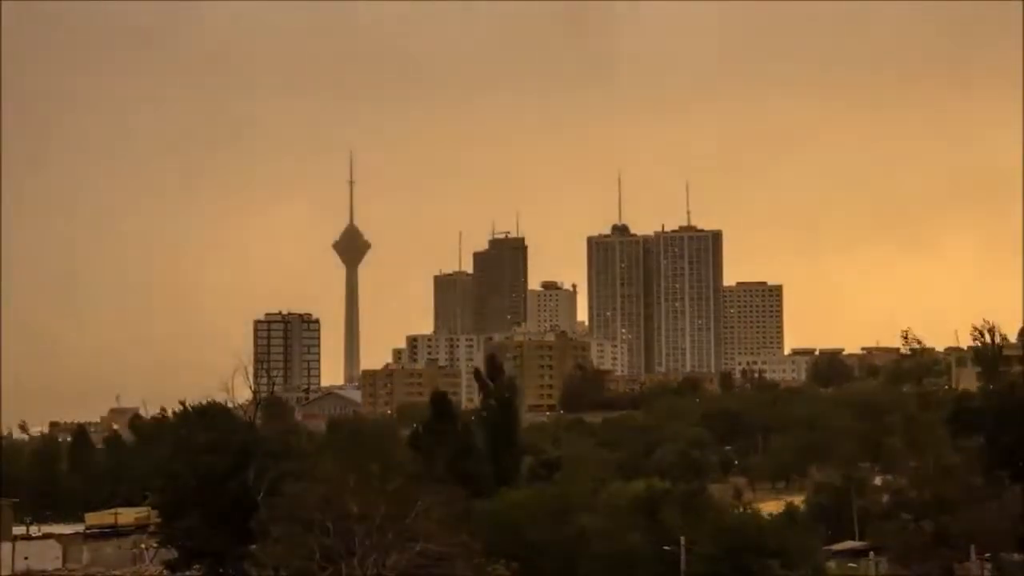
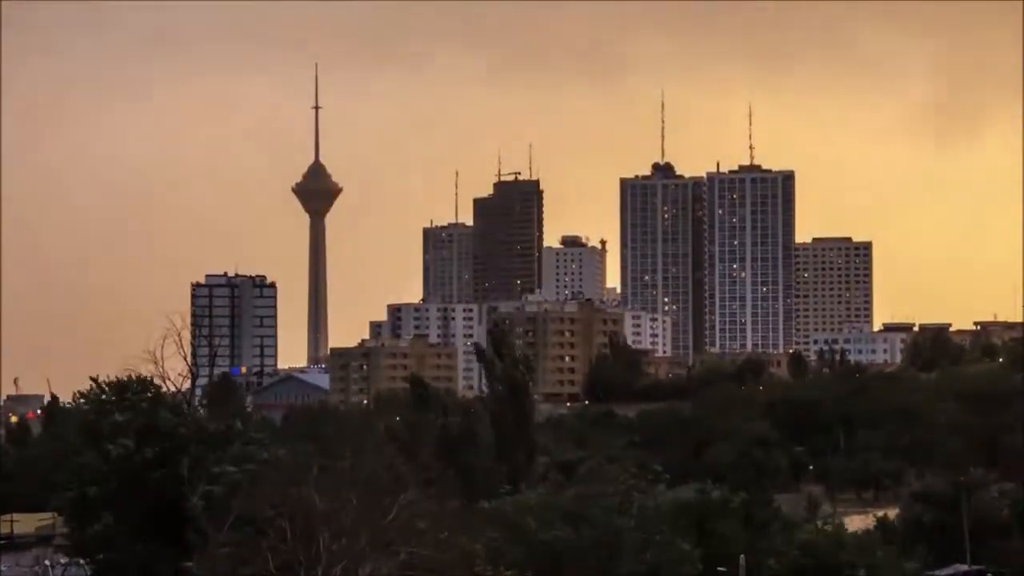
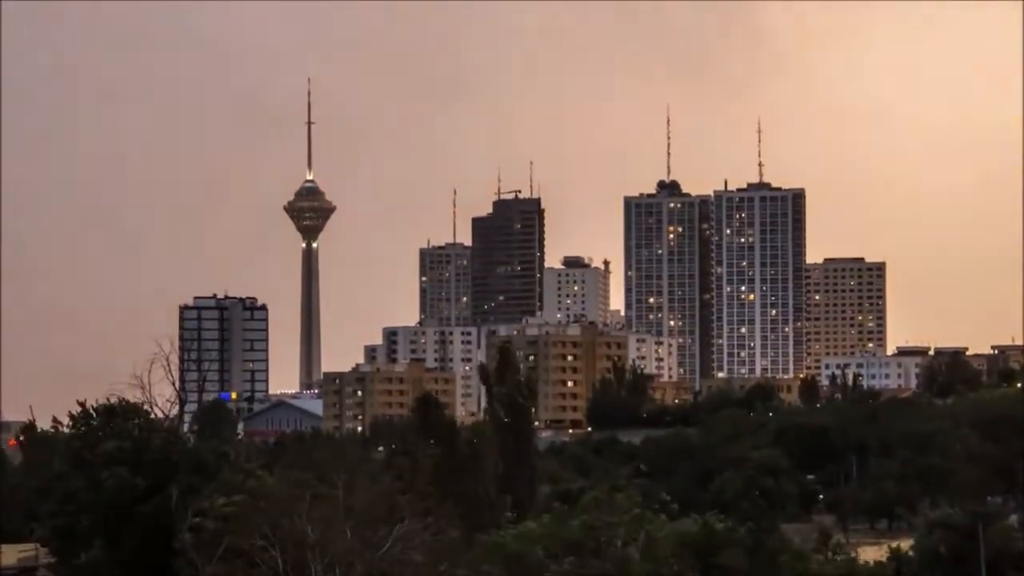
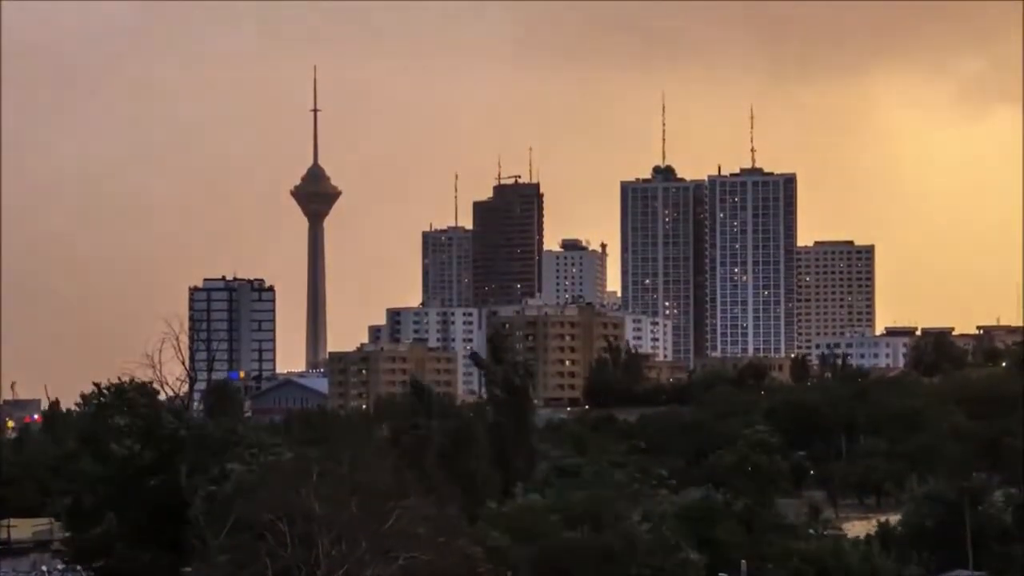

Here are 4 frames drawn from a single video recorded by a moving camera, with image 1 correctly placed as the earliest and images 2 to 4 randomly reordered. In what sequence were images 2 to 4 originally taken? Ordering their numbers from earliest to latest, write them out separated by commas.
2, 4, 3
